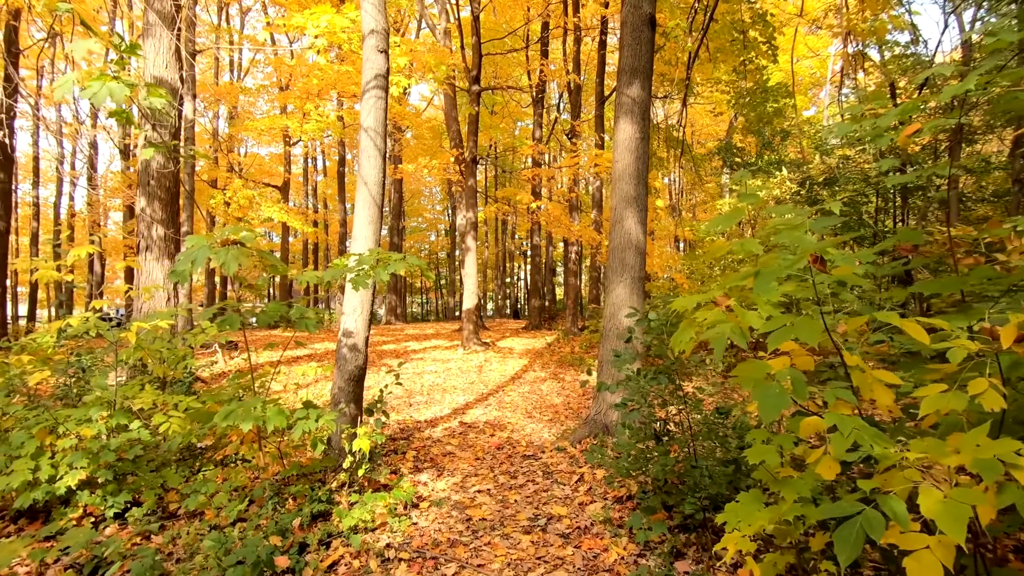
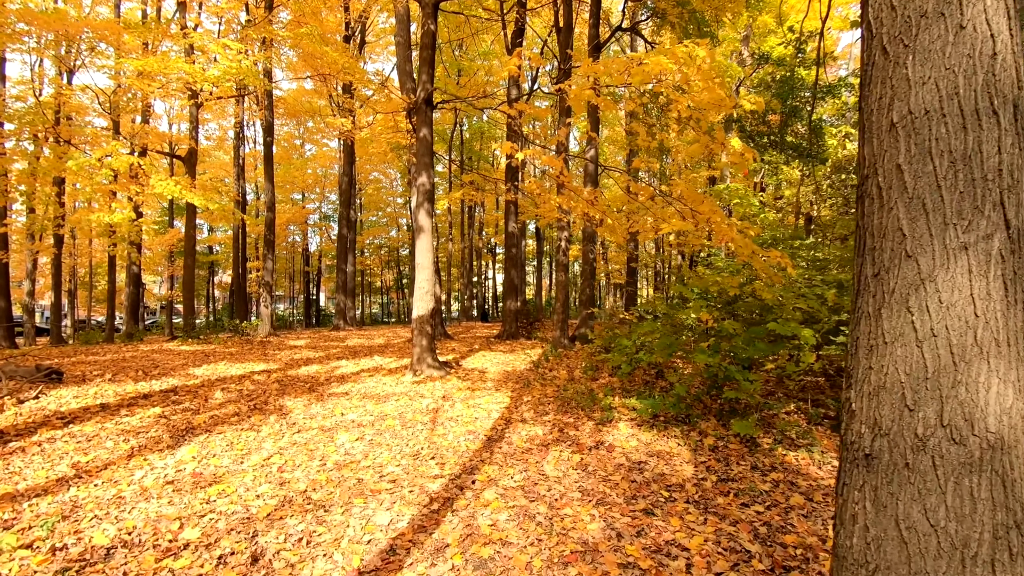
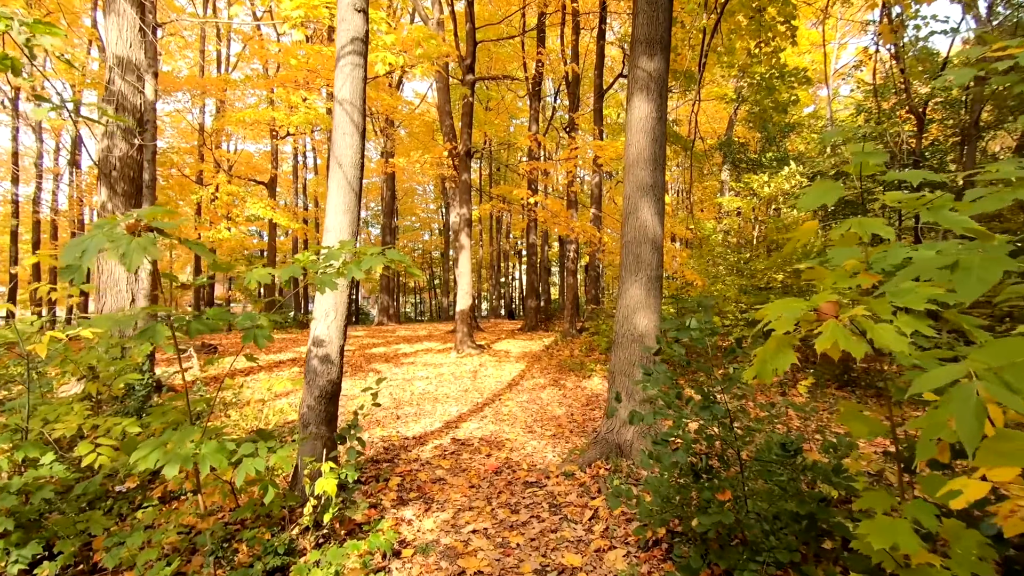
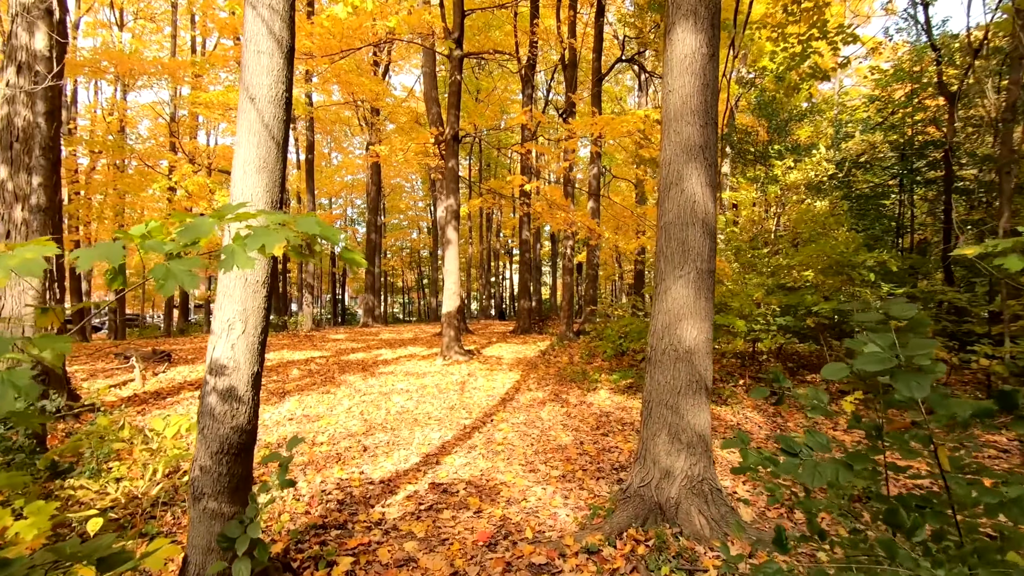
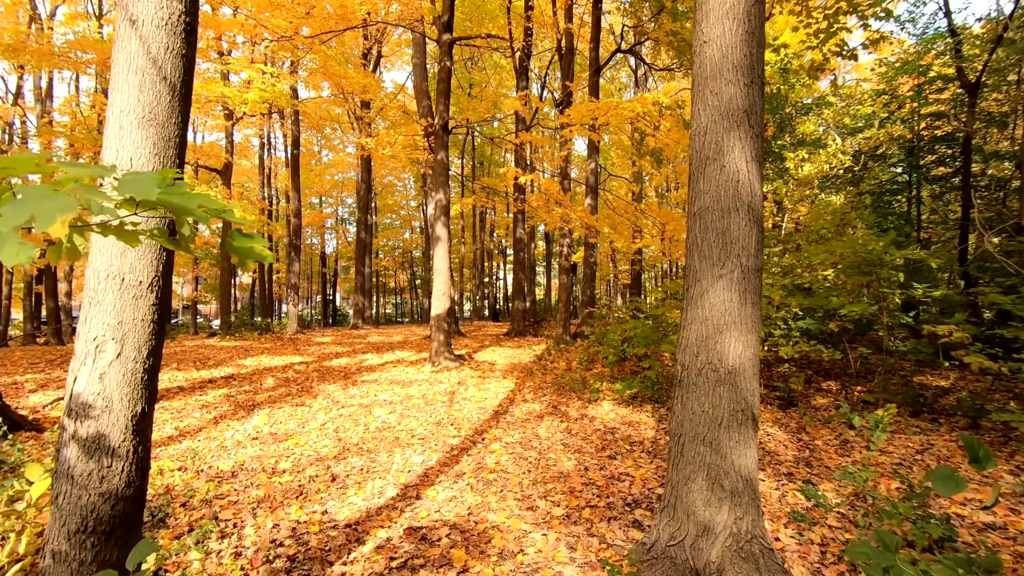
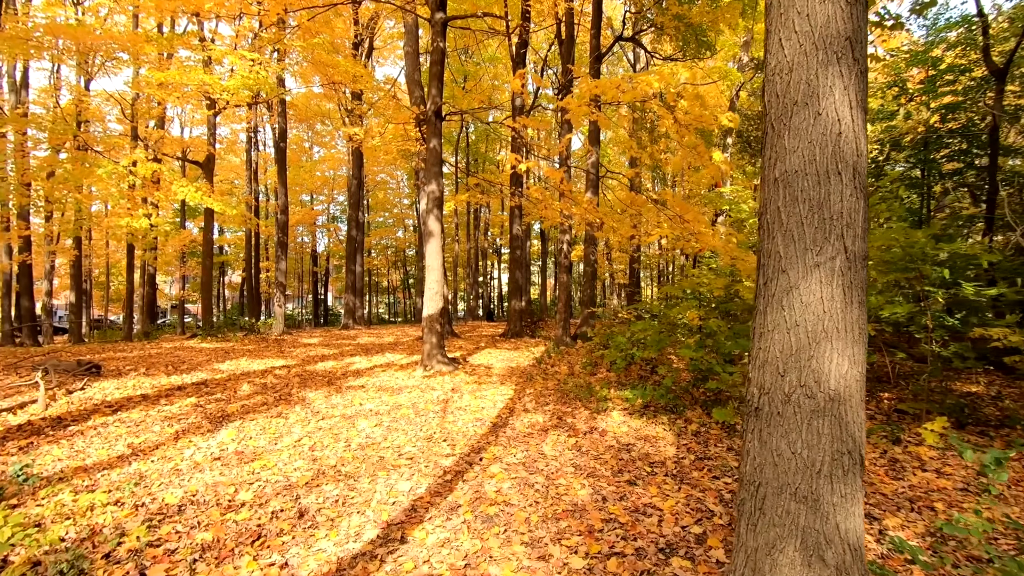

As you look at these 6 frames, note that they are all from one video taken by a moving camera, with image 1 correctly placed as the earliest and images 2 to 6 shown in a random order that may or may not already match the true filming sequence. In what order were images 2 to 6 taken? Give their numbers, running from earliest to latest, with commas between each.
3, 4, 5, 6, 2
